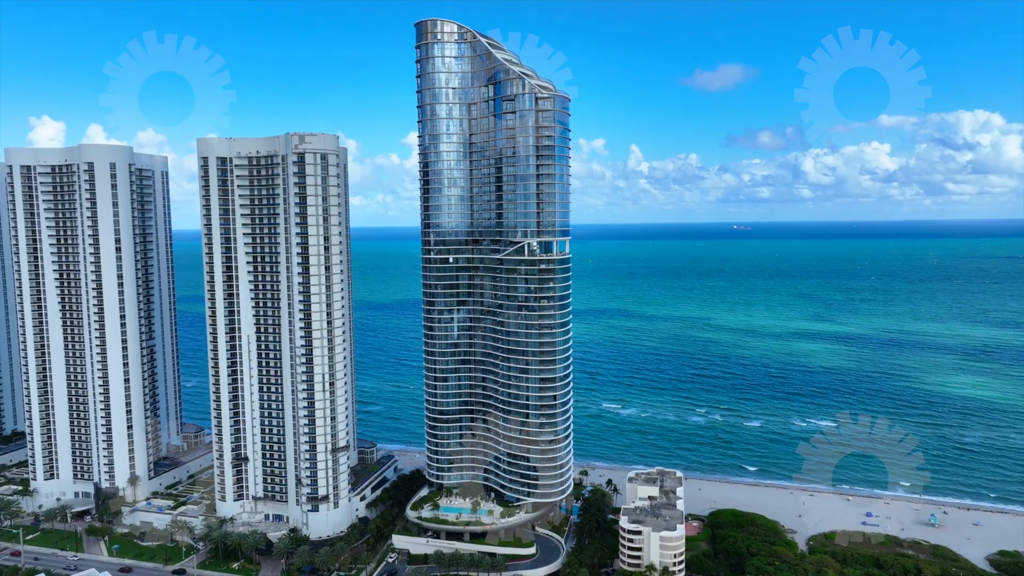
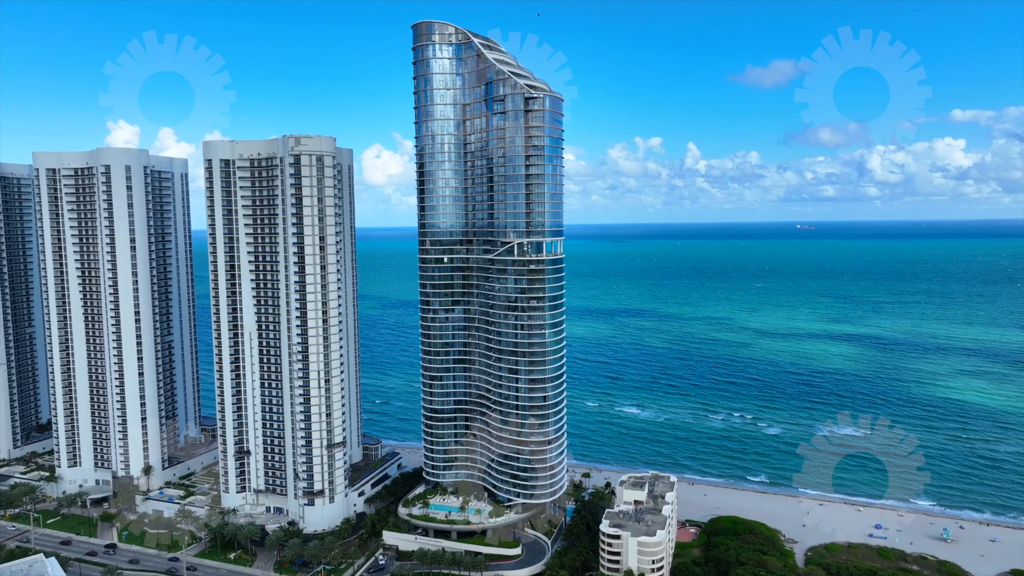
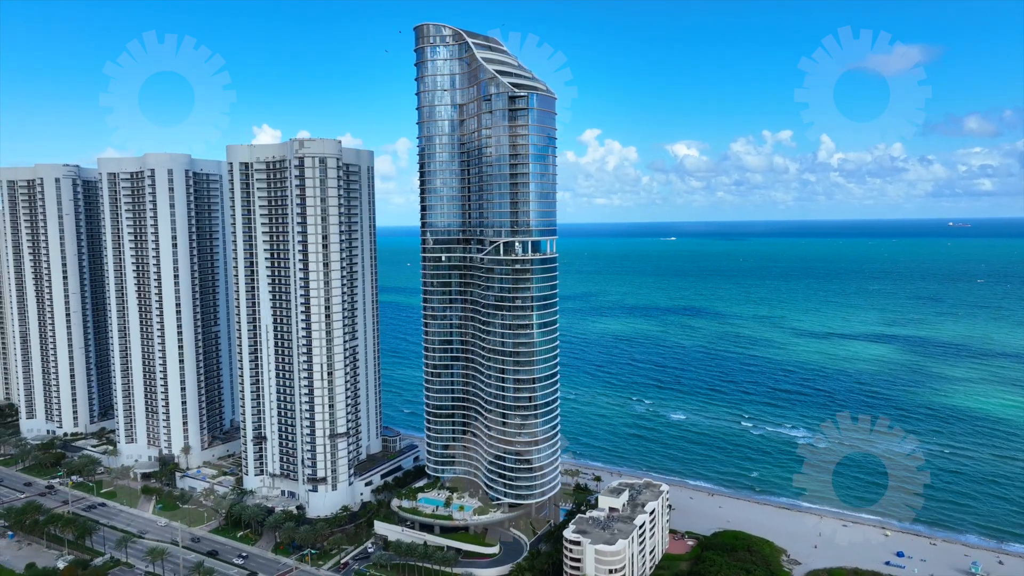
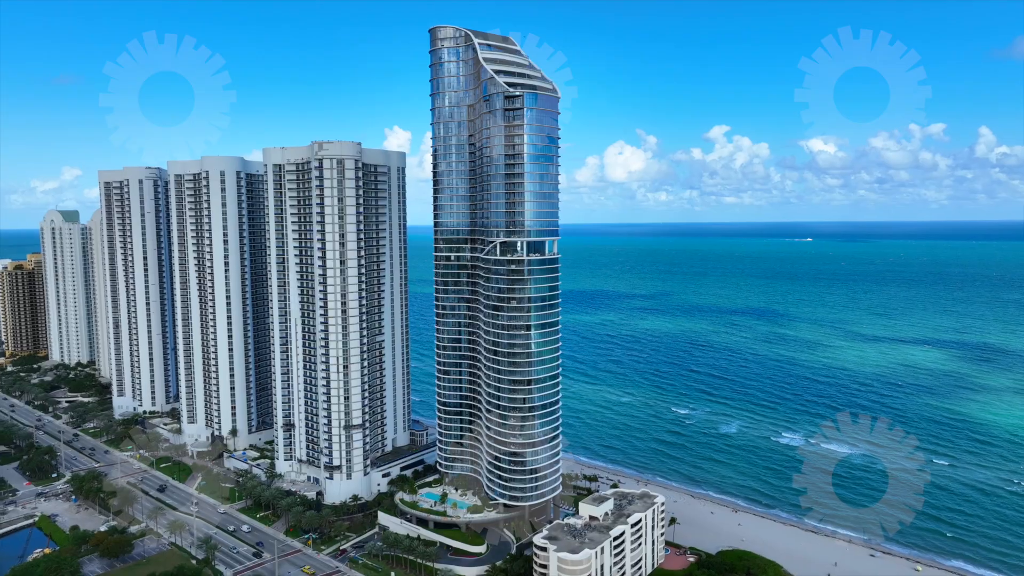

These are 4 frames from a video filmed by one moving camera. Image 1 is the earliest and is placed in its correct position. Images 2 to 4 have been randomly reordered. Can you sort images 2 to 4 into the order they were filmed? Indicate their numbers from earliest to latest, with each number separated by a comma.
2, 3, 4
